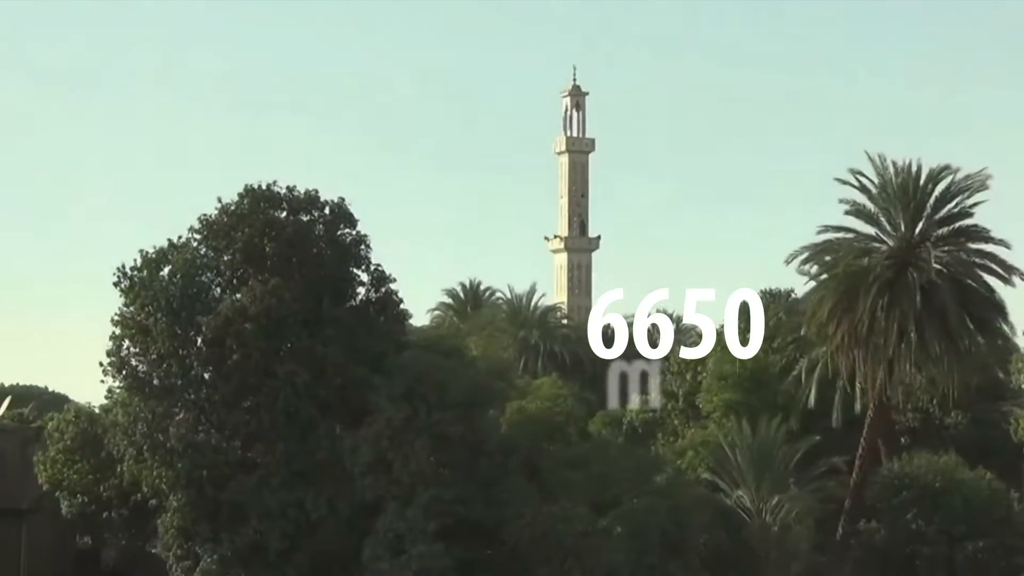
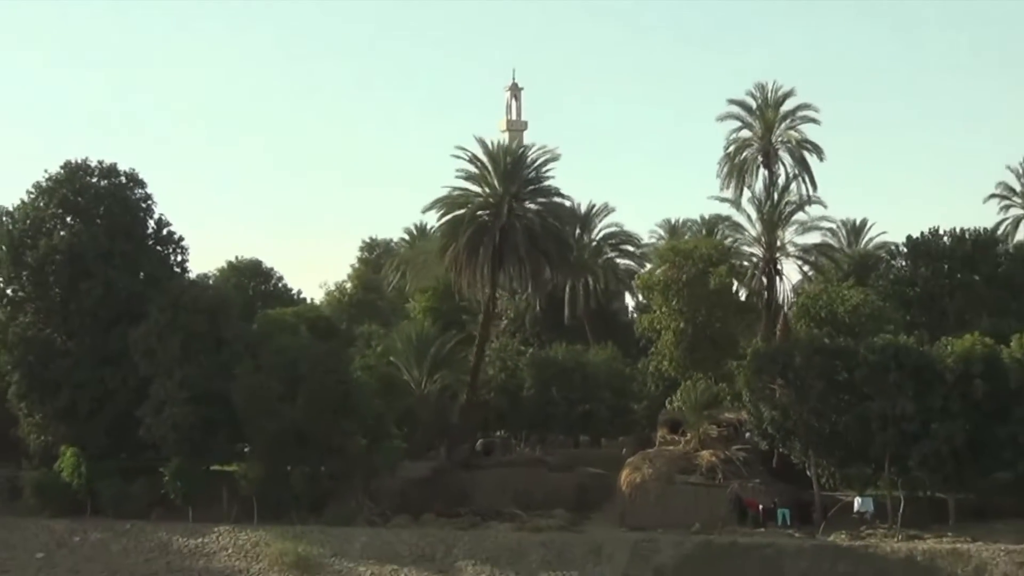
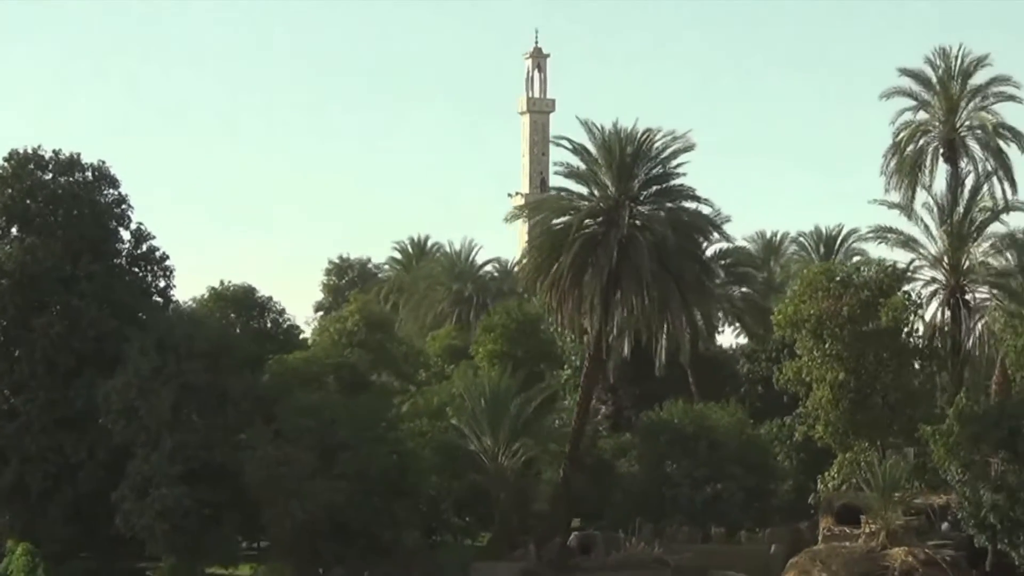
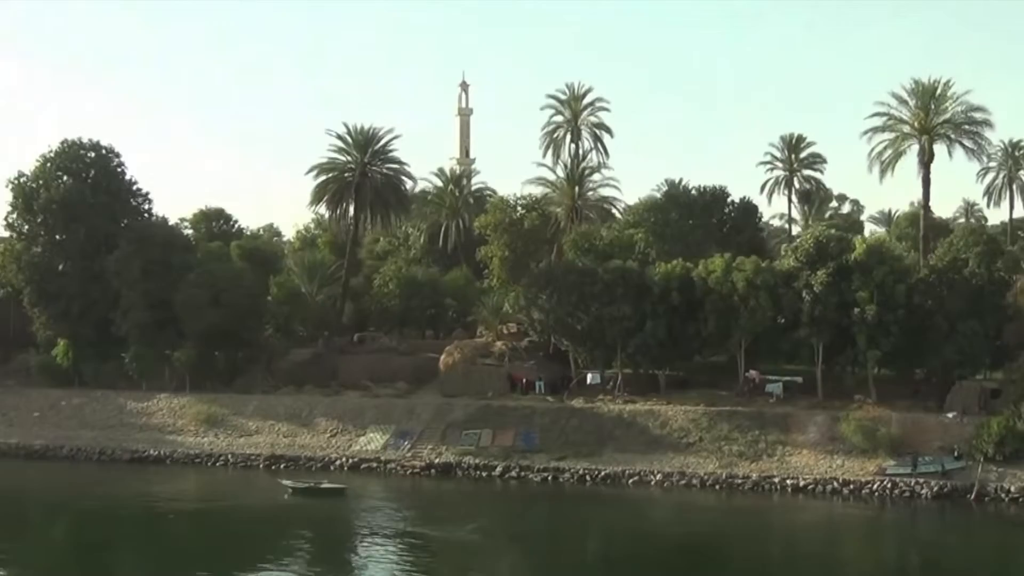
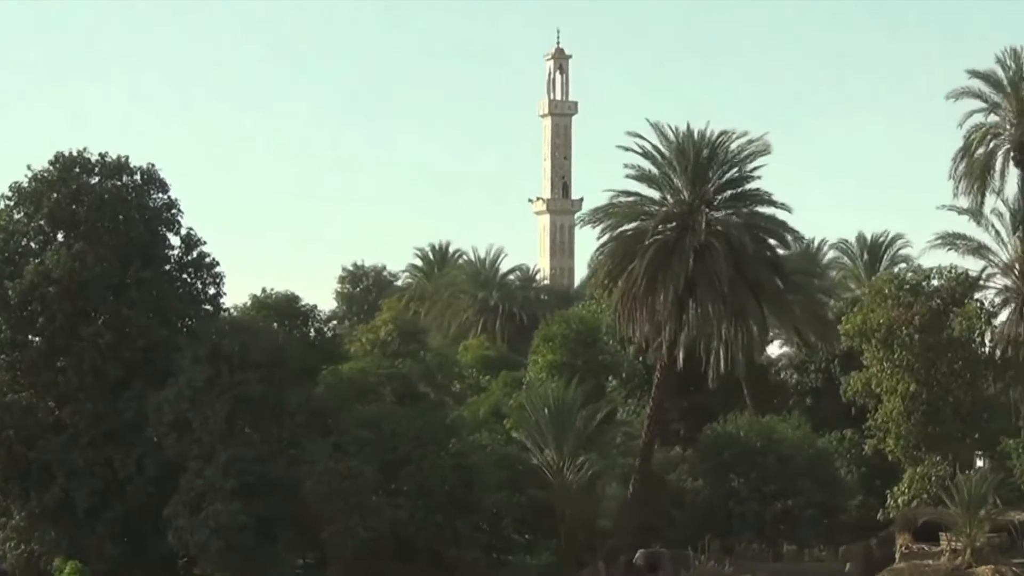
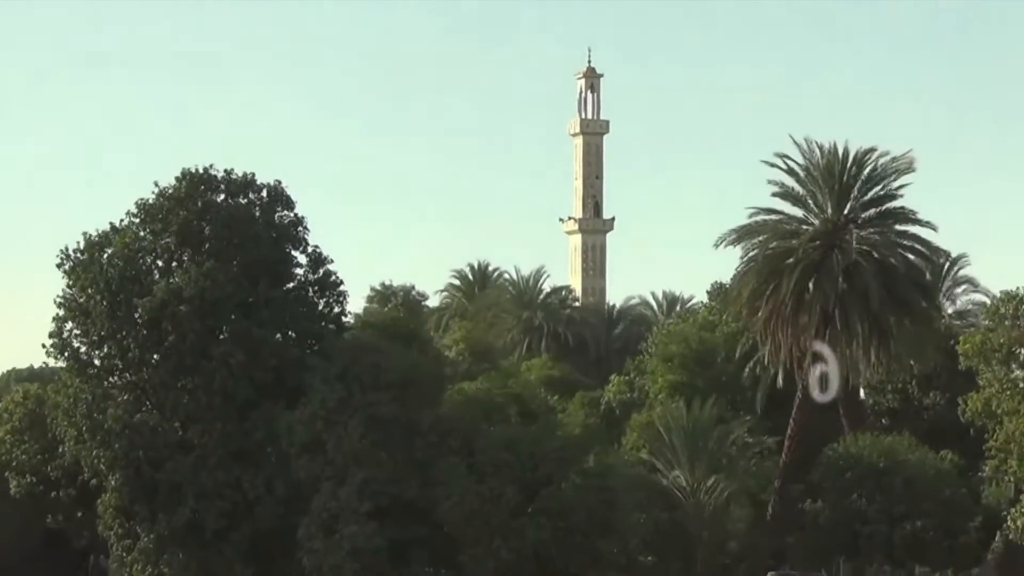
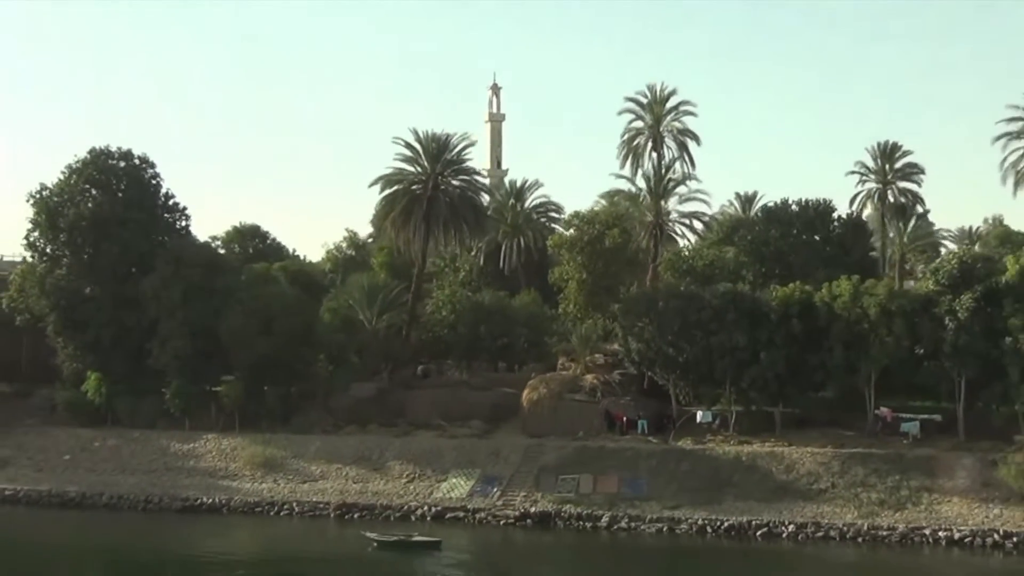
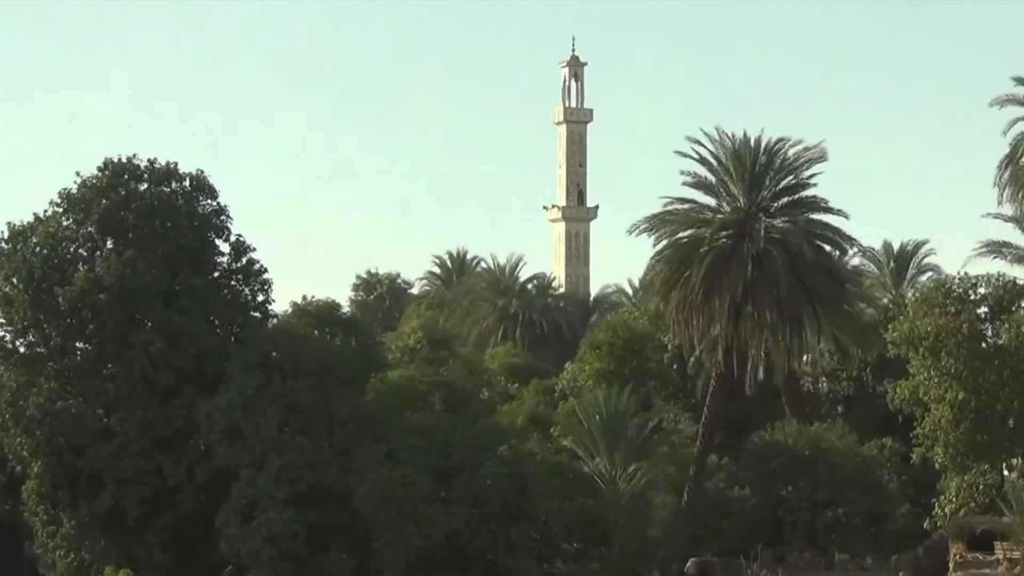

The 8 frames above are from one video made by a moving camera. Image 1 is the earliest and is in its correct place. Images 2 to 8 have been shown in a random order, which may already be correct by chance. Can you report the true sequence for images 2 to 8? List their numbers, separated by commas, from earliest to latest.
6, 8, 5, 3, 2, 7, 4
